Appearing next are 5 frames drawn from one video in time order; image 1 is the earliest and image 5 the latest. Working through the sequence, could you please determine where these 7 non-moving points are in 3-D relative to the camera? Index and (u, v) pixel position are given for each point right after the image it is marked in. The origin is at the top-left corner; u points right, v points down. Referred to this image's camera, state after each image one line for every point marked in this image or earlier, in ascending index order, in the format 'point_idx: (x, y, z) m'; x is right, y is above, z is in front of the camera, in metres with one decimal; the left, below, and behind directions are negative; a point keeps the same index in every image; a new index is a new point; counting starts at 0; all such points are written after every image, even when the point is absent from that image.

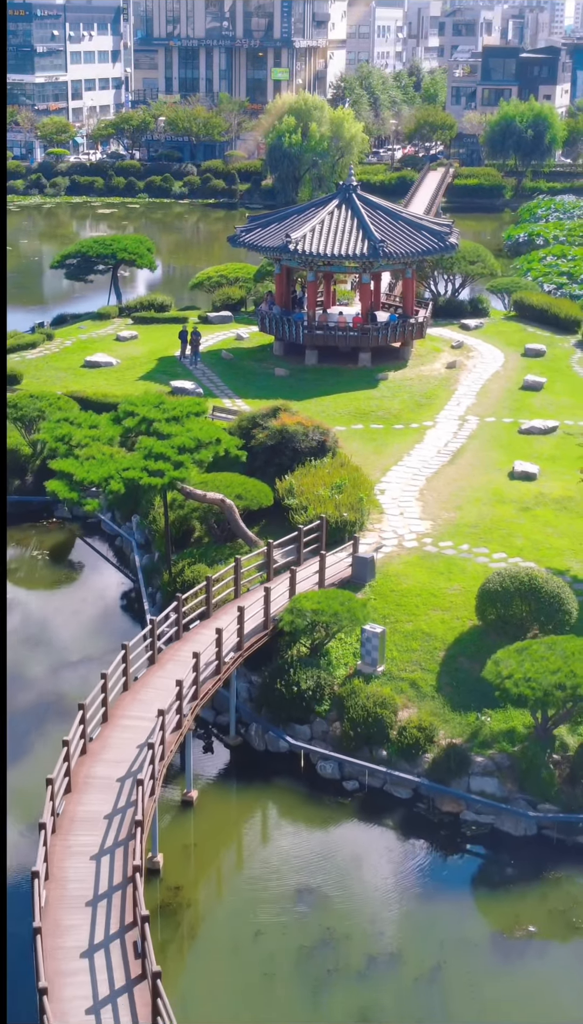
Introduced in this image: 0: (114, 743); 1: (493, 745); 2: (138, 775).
0: (-1.5, -2.0, +16.8) m
1: (+1.9, -2.1, +18.4) m
2: (-1.2, -2.1, +15.6) m
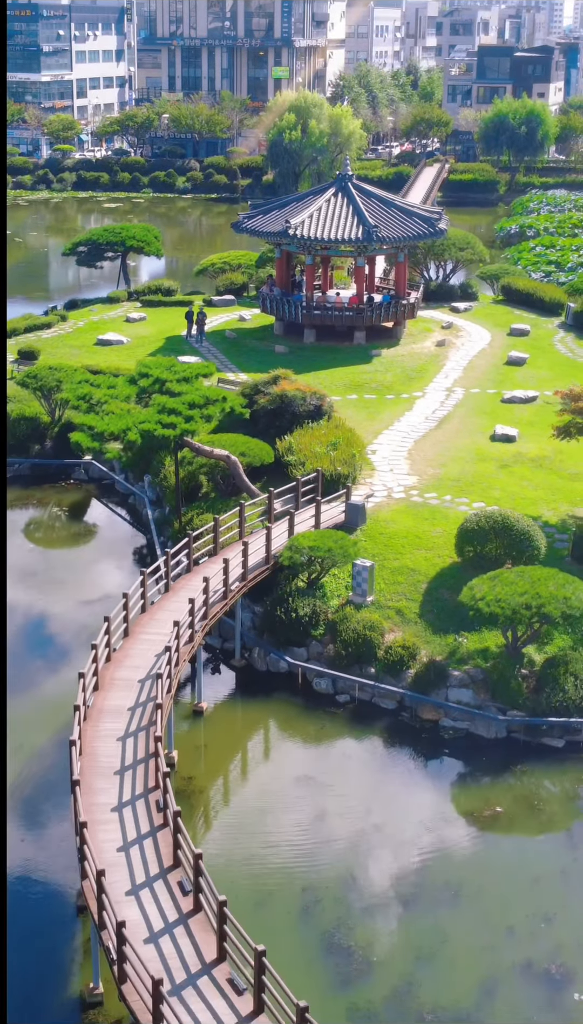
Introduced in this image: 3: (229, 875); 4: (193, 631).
0: (-1.5, -1.4, +19.2) m
1: (+1.9, -1.5, +20.8) m
2: (-1.2, -1.5, +18.0) m
3: (-0.5, -3.1, +17.1) m
4: (-1.0, -1.2, +19.7) m
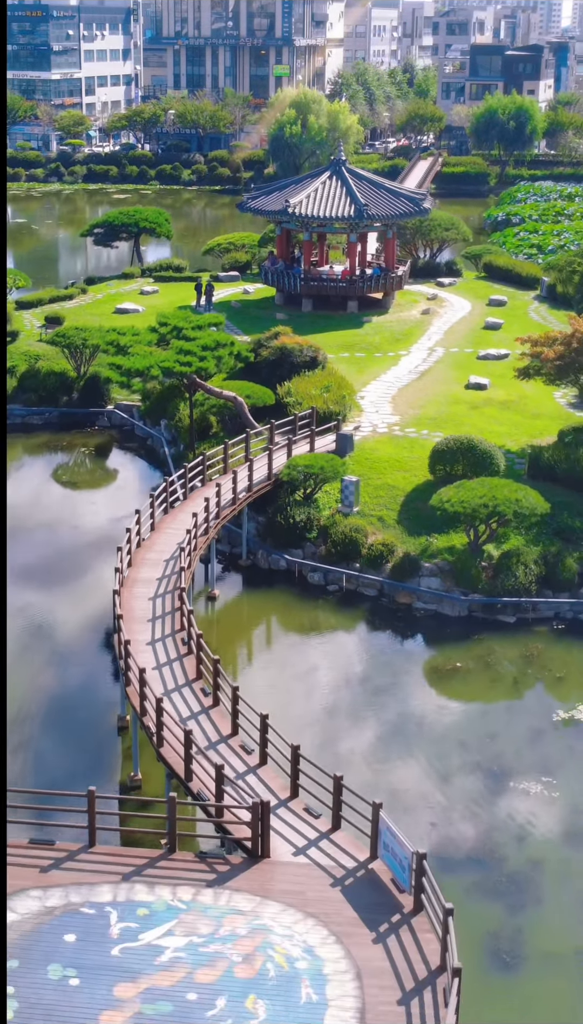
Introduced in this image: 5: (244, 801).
0: (-1.5, -0.3, +23.3) m
1: (+1.8, -0.5, +24.9) m
2: (-1.2, -0.4, +22.1) m
3: (-0.6, -2.1, +21.2) m
4: (-1.0, -0.2, +23.8) m
5: (-0.4, -2.2, +15.3) m
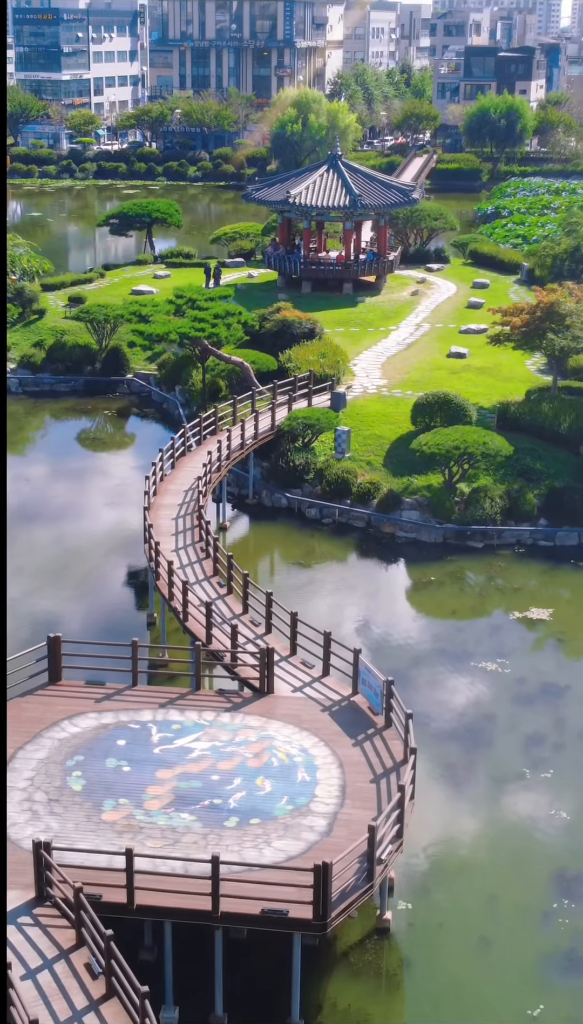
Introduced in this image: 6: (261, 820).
0: (-1.5, +0.5, +27.3) m
1: (+1.8, +0.3, +28.9) m
2: (-1.2, +0.4, +26.1) m
3: (-0.6, -1.3, +25.2) m
4: (-1.0, +0.6, +27.8) m
5: (-0.4, -1.4, +19.3) m
6: (-0.2, -2.4, +15.5) m
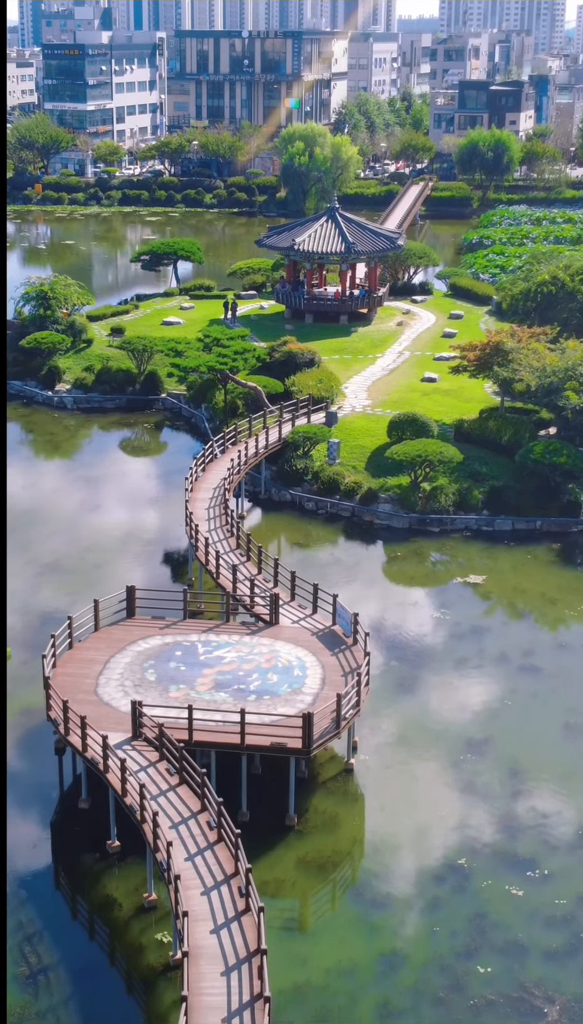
0: (-1.5, +0.6, +36.2) m
1: (+1.9, +0.4, +37.8) m
2: (-1.2, +0.5, +35.0) m
3: (-0.5, -1.1, +34.1) m
4: (-1.0, +0.8, +36.7) m
5: (-0.4, -1.3, +28.2) m
6: (-0.3, -2.3, +24.4) m
